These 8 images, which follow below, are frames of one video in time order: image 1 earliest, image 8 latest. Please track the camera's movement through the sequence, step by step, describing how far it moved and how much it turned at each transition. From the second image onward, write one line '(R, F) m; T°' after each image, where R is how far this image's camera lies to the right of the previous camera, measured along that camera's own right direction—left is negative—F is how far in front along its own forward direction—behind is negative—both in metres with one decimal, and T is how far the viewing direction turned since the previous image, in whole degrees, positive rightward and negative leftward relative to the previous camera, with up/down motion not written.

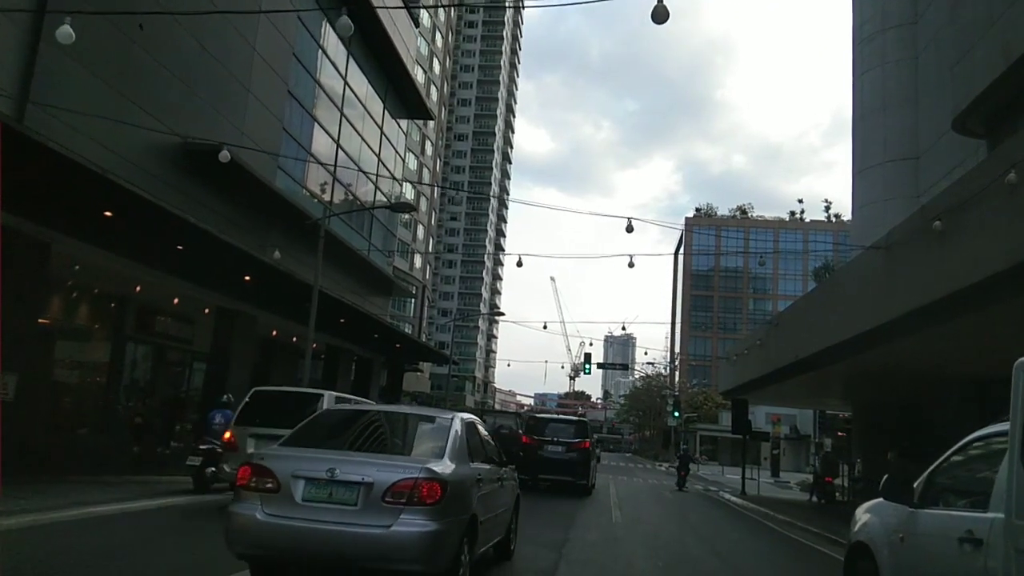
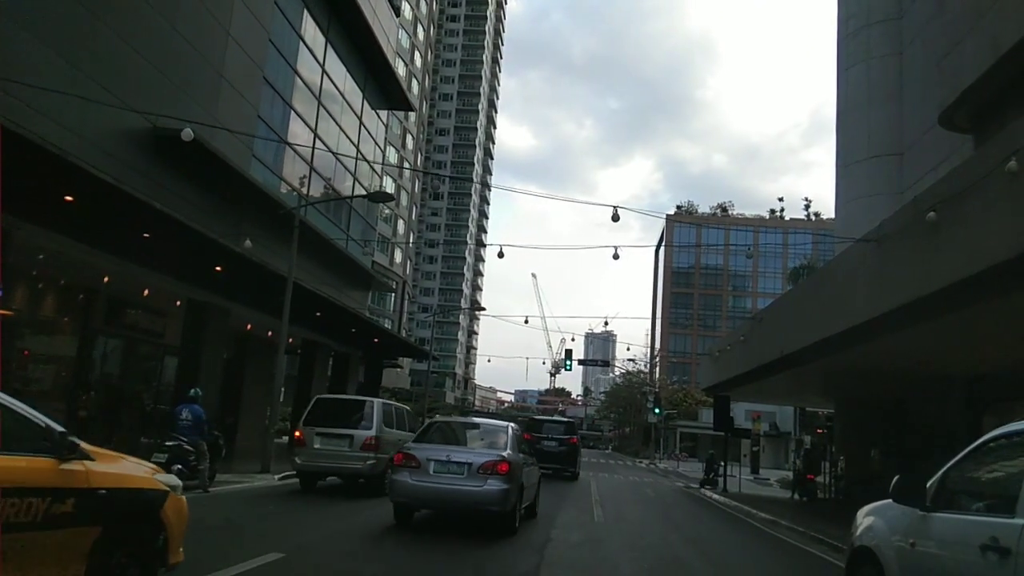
(0.0, +0.4) m; +1°
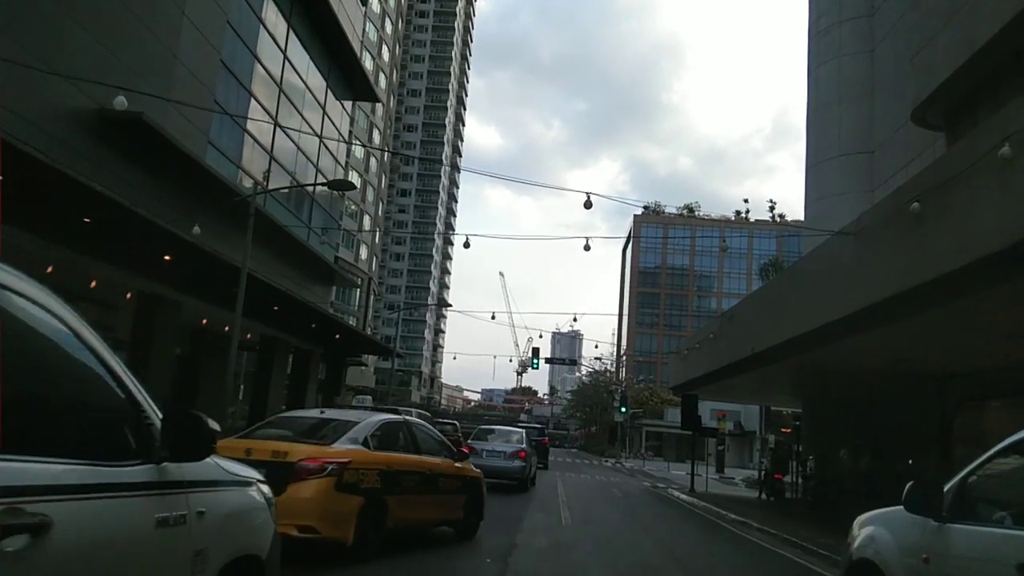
(0.0, +0.6) m; +2°
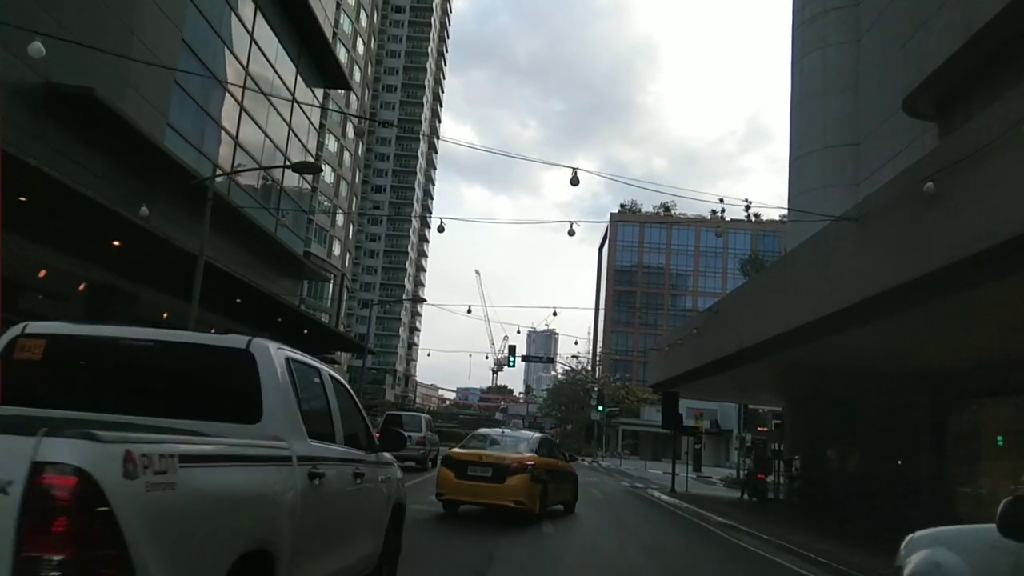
(0.0, +0.9) m; +2°
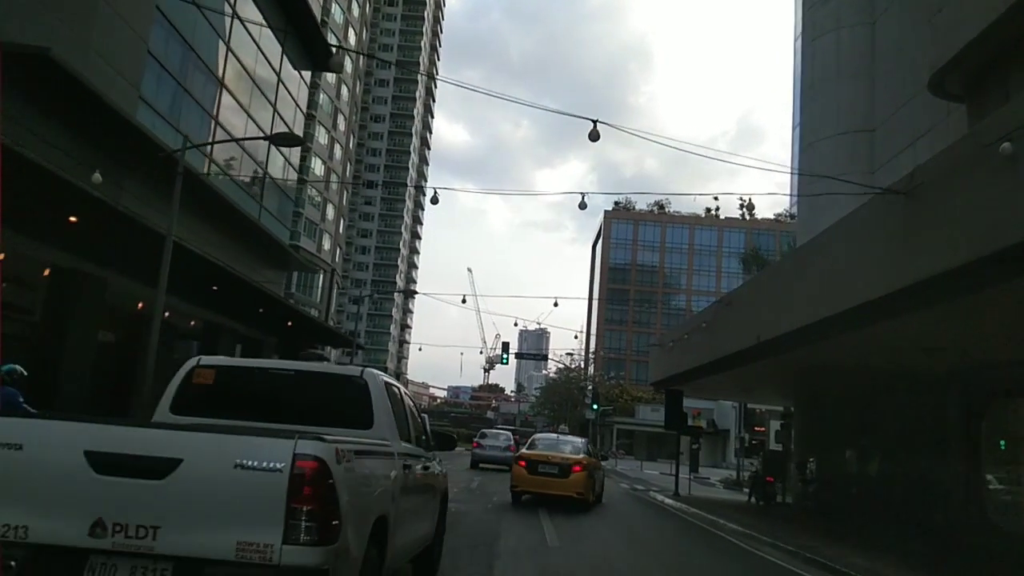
(-0.1, +1.3) m; +1°
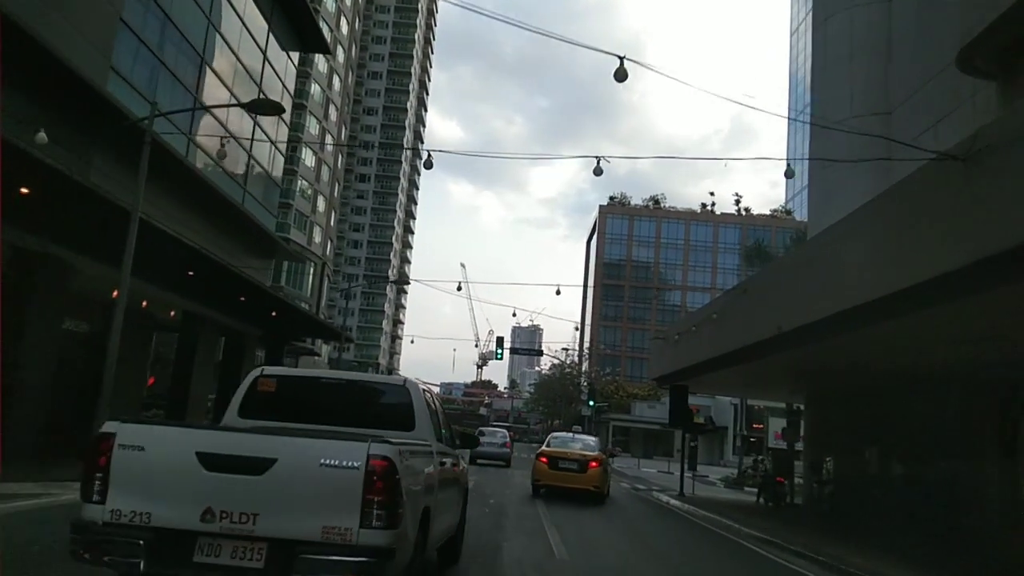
(-0.1, +1.2) m; +1°
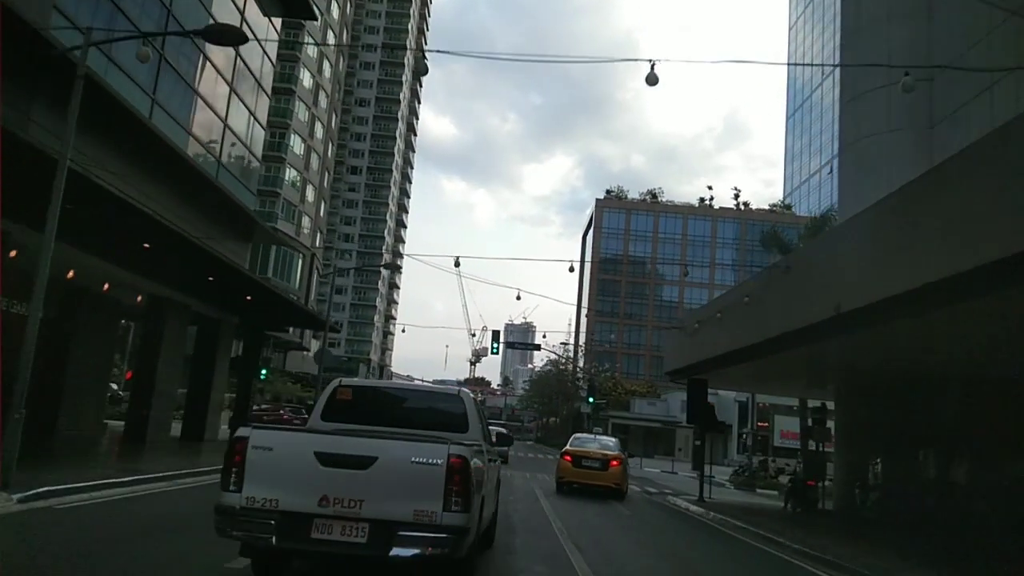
(-0.3, +2.2) m; +1°
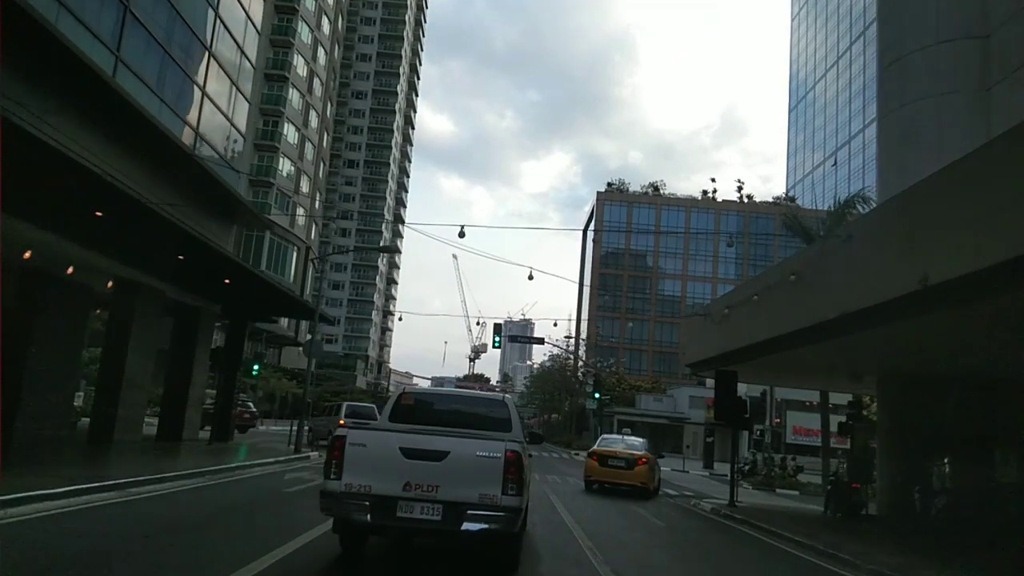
(-0.3, +2.0) m; 0°
